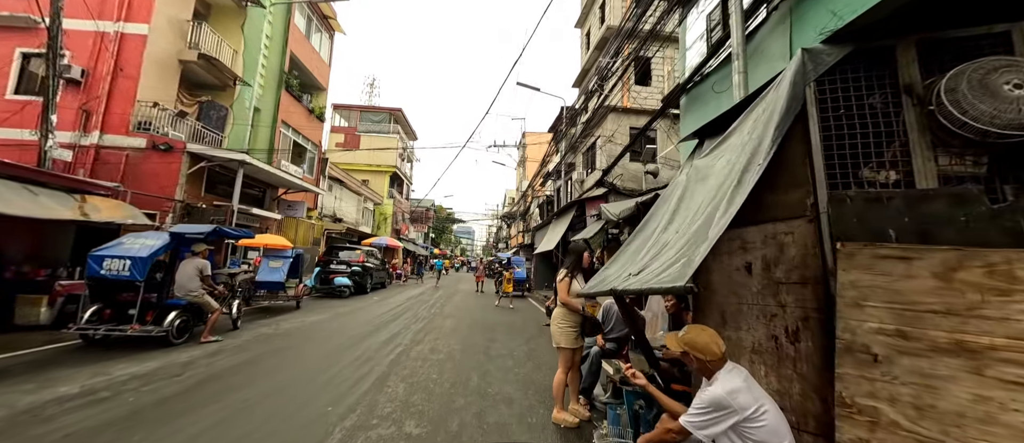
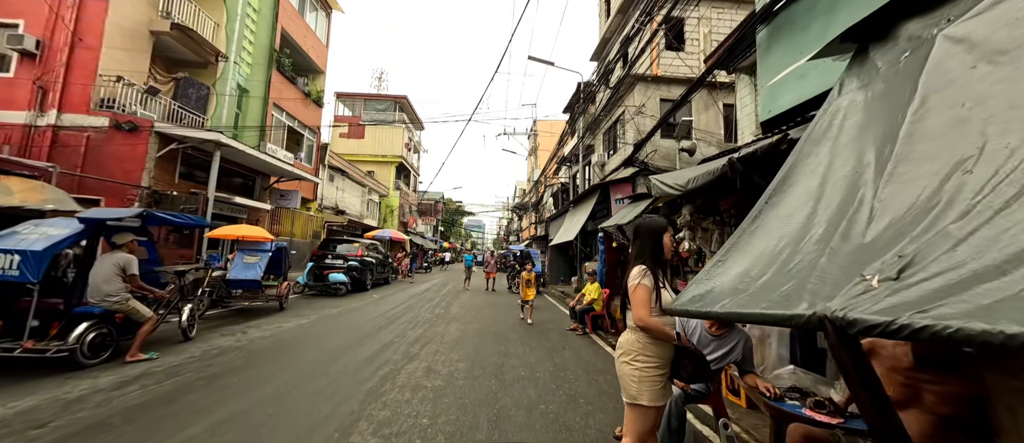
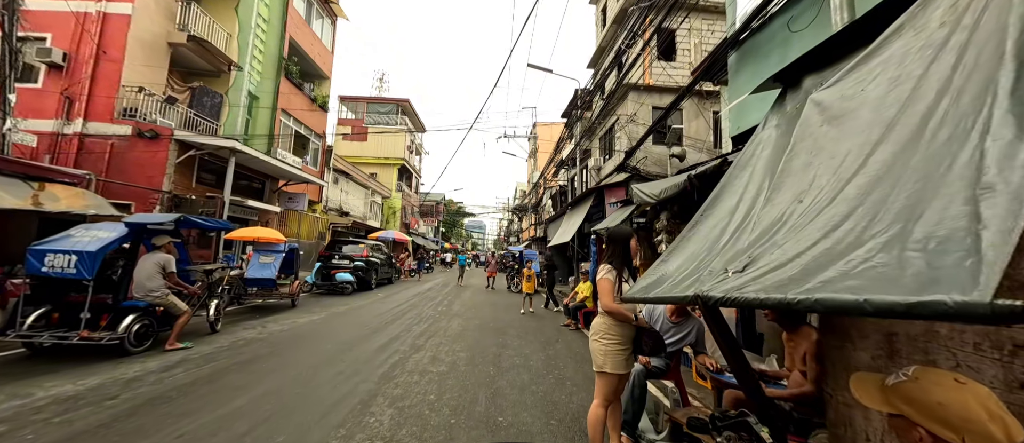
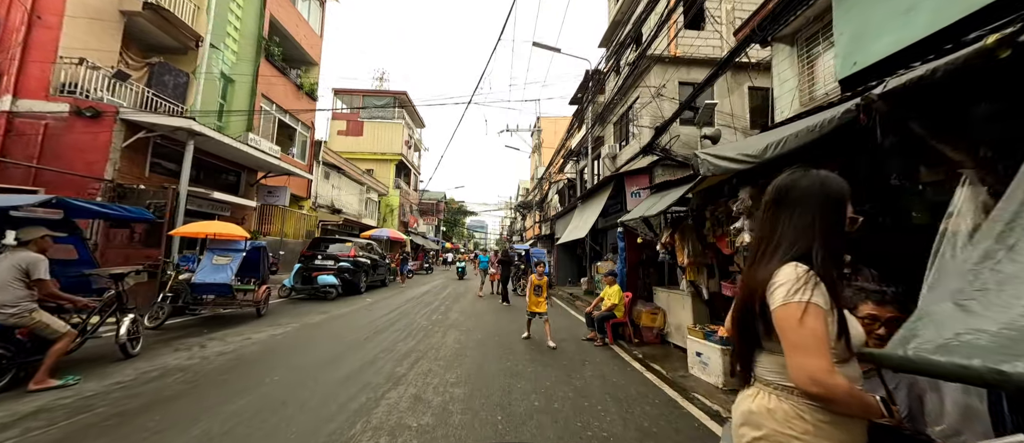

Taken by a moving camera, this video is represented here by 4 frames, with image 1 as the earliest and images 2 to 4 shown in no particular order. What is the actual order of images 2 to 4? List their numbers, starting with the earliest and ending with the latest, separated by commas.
3, 2, 4
